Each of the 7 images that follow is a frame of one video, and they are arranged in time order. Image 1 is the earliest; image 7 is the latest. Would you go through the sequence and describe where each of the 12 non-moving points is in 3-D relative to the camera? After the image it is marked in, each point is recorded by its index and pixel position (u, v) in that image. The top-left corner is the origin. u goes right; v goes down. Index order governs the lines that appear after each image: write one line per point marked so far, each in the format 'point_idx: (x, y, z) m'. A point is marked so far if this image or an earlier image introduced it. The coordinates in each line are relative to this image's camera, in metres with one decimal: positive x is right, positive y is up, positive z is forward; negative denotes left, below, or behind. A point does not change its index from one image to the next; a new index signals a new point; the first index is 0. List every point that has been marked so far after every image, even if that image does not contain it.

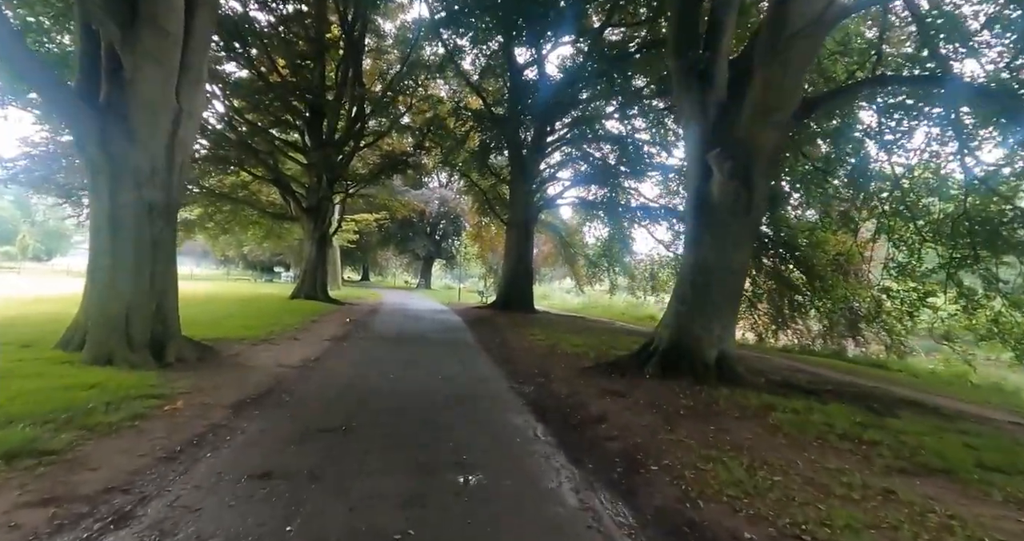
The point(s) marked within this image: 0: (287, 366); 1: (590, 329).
0: (-3.8, -1.6, +7.2) m
1: (+2.6, -2.0, +14.1) m
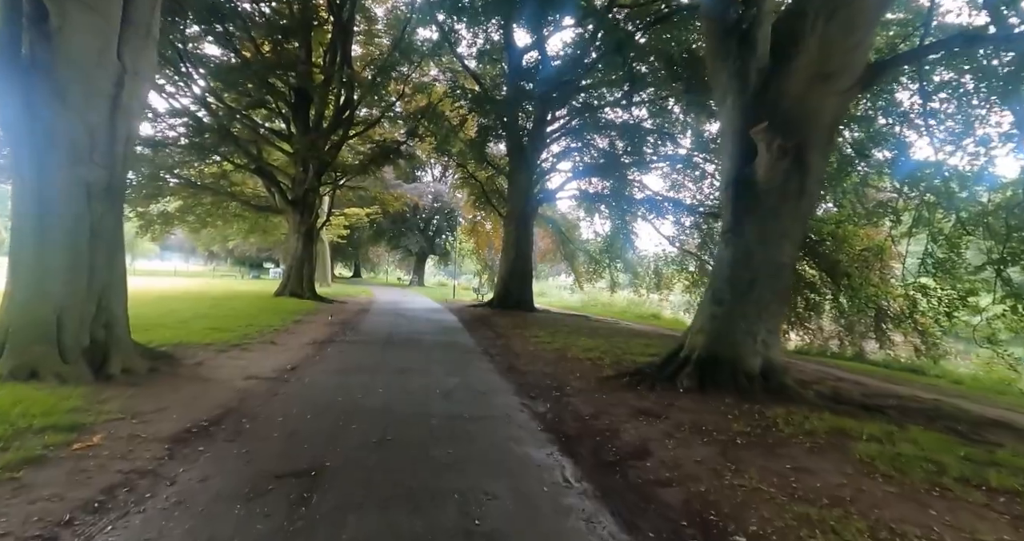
0: (-3.6, -1.5, +6.1) m
1: (+2.6, -1.9, +13.1) m
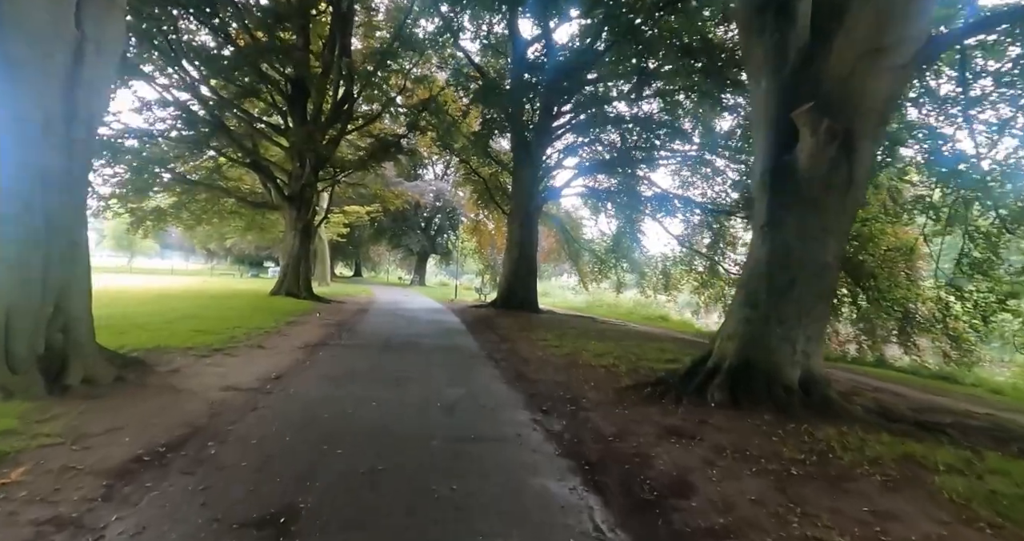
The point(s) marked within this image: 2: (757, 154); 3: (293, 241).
0: (-3.5, -1.5, +5.4) m
1: (+2.8, -1.9, +12.4) m
2: (+3.5, +1.7, +6.2) m
3: (-10.0, +1.3, +19.3) m
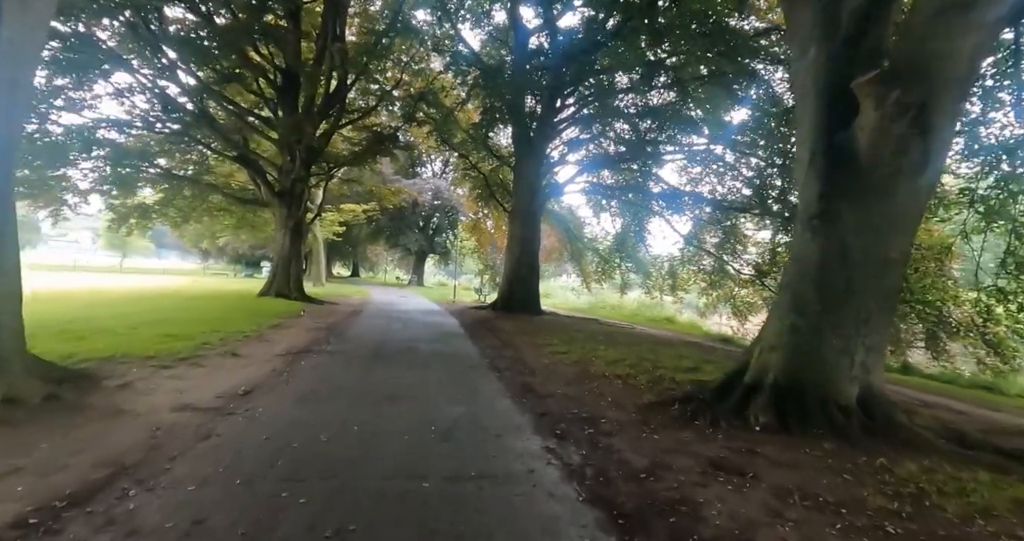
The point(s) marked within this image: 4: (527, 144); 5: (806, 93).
0: (-3.4, -1.5, +4.6) m
1: (+2.8, -1.8, +11.6) m
2: (+3.6, +1.7, +5.3) m
3: (-9.9, +1.4, +18.5) m
4: (+0.7, +5.8, +19.4) m
5: (+3.7, +2.2, +5.3) m
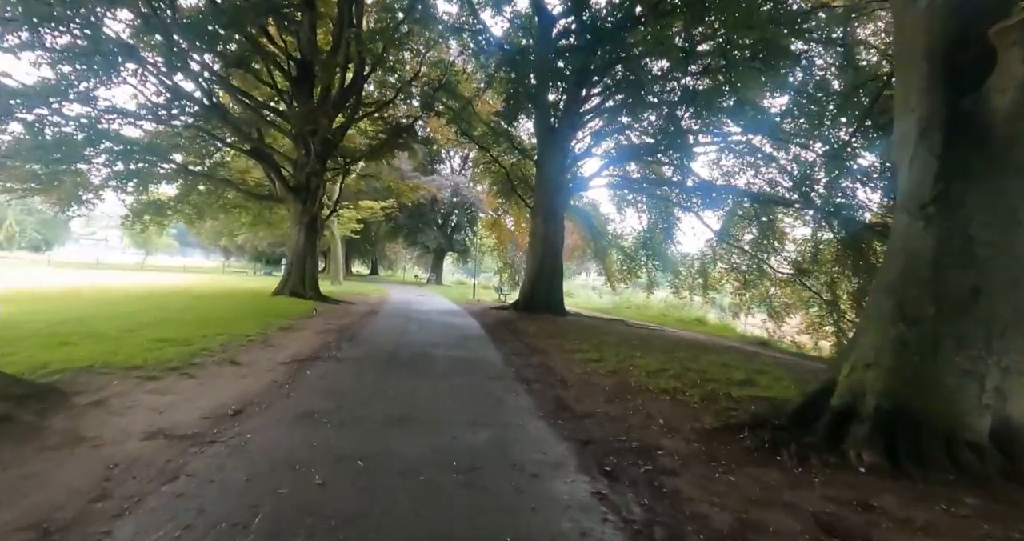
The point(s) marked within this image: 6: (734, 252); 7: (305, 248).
0: (-3.1, -1.5, +3.8) m
1: (+3.5, -1.8, +10.6) m
2: (+4.0, +1.7, +4.3) m
3: (-9.0, +1.4, +18.0) m
4: (+1.6, +5.8, +18.5) m
5: (+4.0, +2.2, +4.2) m
6: (+10.1, +0.9, +19.3) m
7: (-8.8, +1.0, +18.0) m
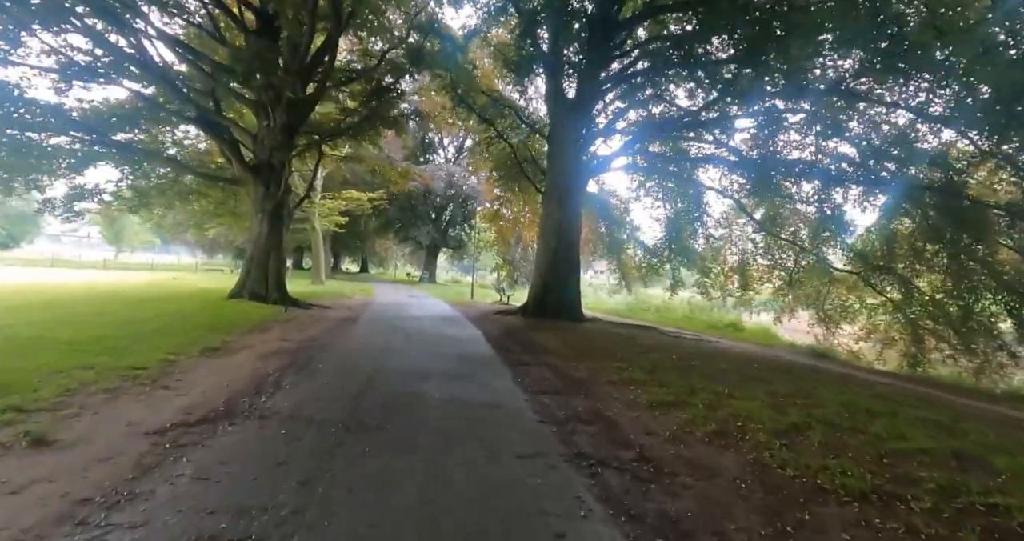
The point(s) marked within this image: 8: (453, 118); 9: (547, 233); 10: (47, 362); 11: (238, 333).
0: (-2.6, -1.5, +0.9) m
1: (+3.8, -1.7, +7.7) m
2: (+4.5, +1.8, +1.4) m
3: (-8.7, +1.5, +14.9) m
4: (+1.9, +6.0, +15.5) m
5: (+4.5, +2.2, +1.3) m
6: (+10.4, +1.0, +16.5) m
7: (-8.5, +1.1, +14.9) m
8: (-2.7, +6.8, +19.2) m
9: (+1.3, +1.4, +15.8) m
10: (-6.1, -1.2, +5.7) m
11: (-5.6, -1.3, +8.7) m
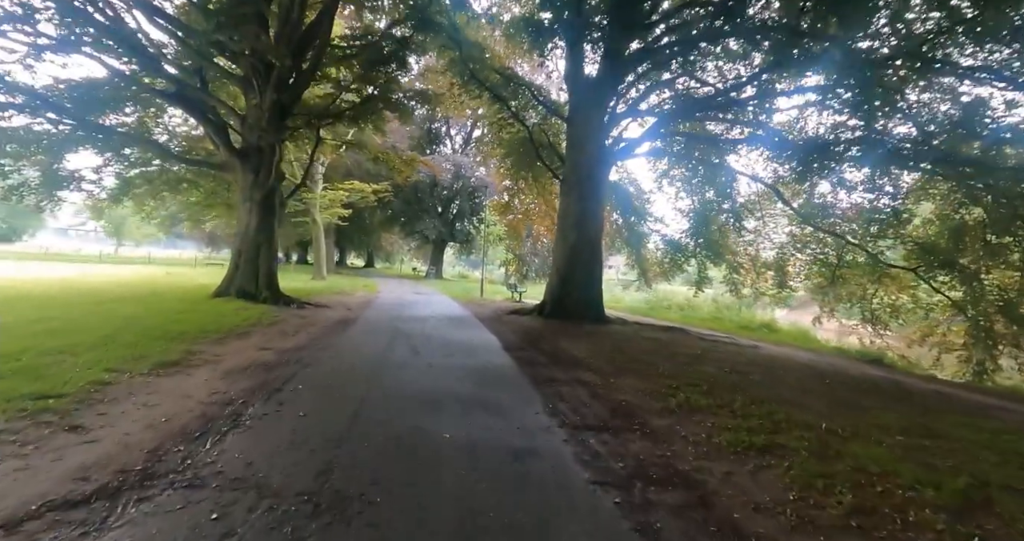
0: (-2.3, -1.5, -0.5) m
1: (+4.2, -1.7, +6.2) m
2: (+4.8, +1.7, -0.1) m
3: (-8.2, +1.7, +13.6) m
4: (+2.4, +6.1, +13.9) m
5: (+4.8, +2.2, -0.2) m
6: (+10.9, +1.1, +14.8) m
7: (-8.0, +1.2, +13.6) m
8: (-2.1, +7.0, +17.7) m
9: (+1.8, +1.6, +14.3) m
10: (-5.8, -1.1, +4.4) m
11: (-5.2, -1.2, +7.4) m
